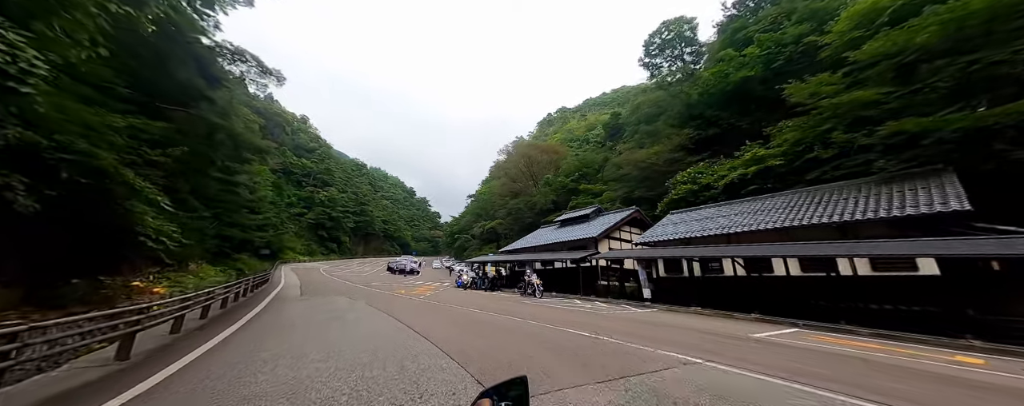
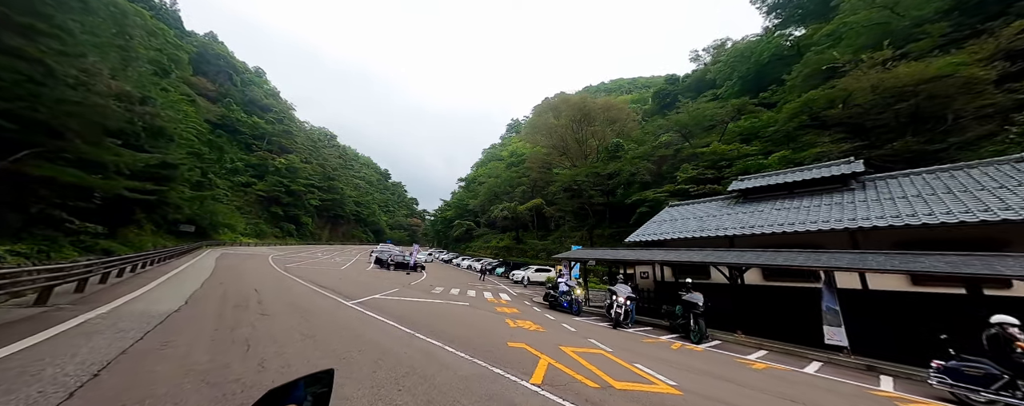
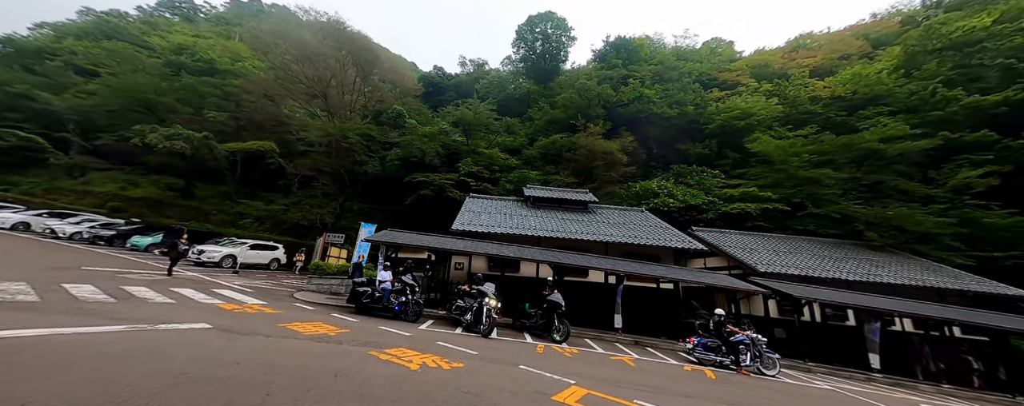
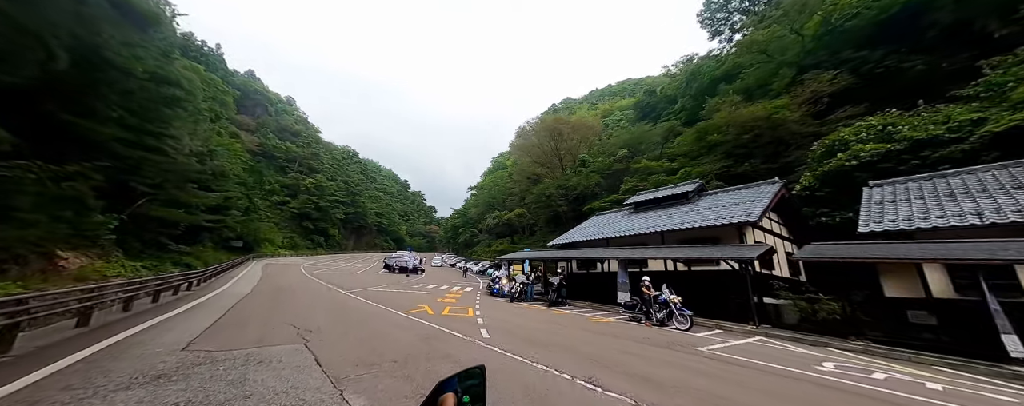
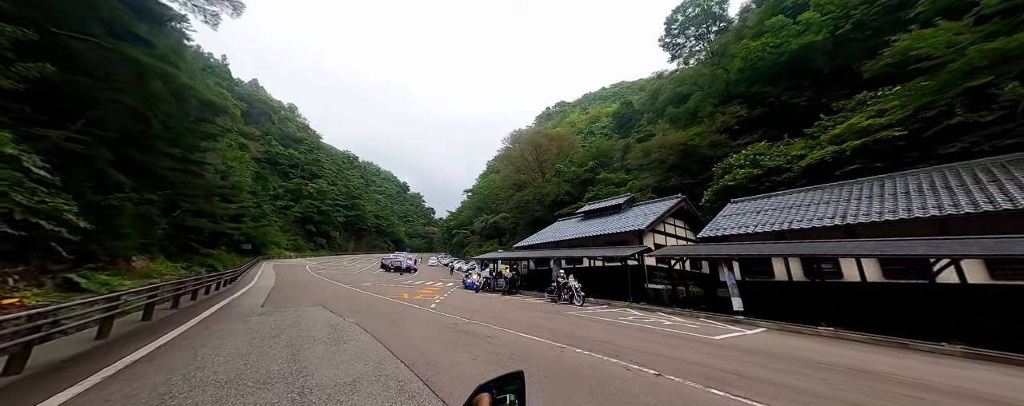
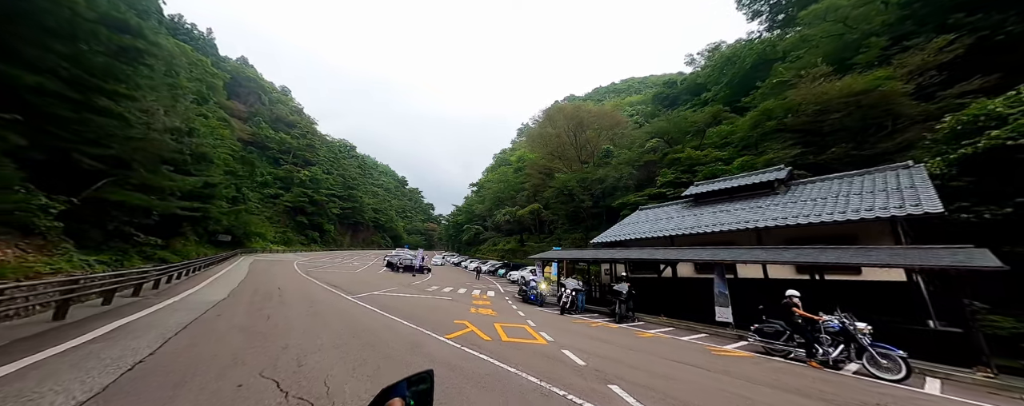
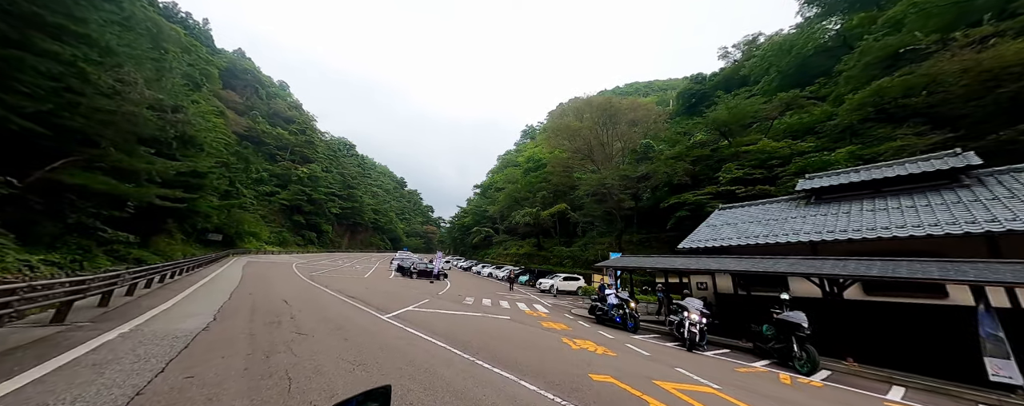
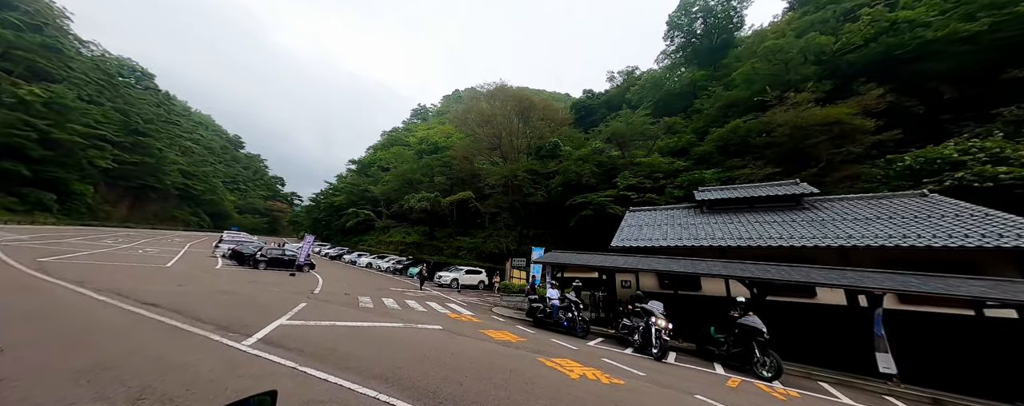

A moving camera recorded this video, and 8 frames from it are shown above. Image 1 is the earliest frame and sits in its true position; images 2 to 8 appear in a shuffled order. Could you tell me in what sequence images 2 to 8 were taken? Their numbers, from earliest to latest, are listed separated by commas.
5, 4, 6, 2, 7, 8, 3
